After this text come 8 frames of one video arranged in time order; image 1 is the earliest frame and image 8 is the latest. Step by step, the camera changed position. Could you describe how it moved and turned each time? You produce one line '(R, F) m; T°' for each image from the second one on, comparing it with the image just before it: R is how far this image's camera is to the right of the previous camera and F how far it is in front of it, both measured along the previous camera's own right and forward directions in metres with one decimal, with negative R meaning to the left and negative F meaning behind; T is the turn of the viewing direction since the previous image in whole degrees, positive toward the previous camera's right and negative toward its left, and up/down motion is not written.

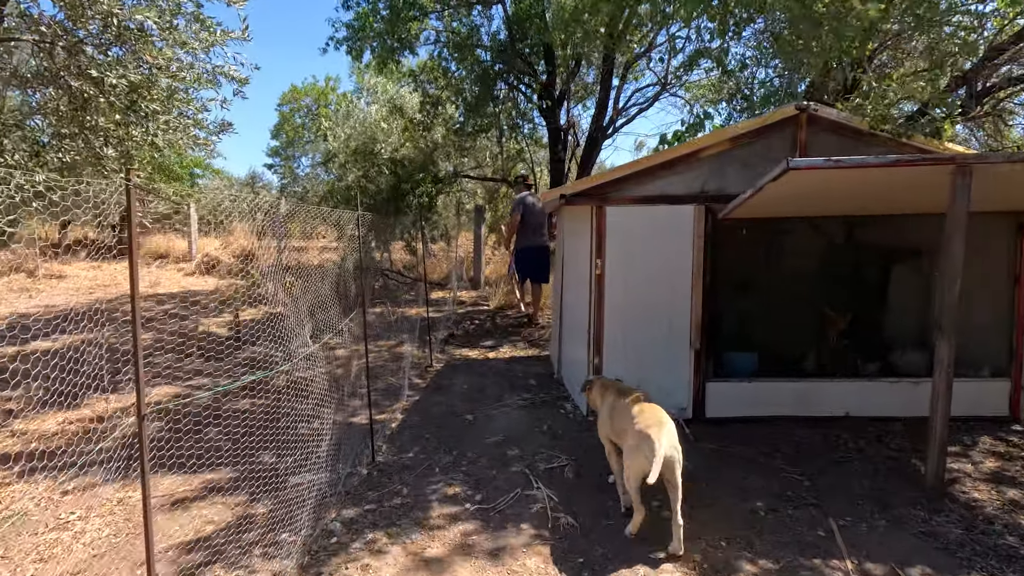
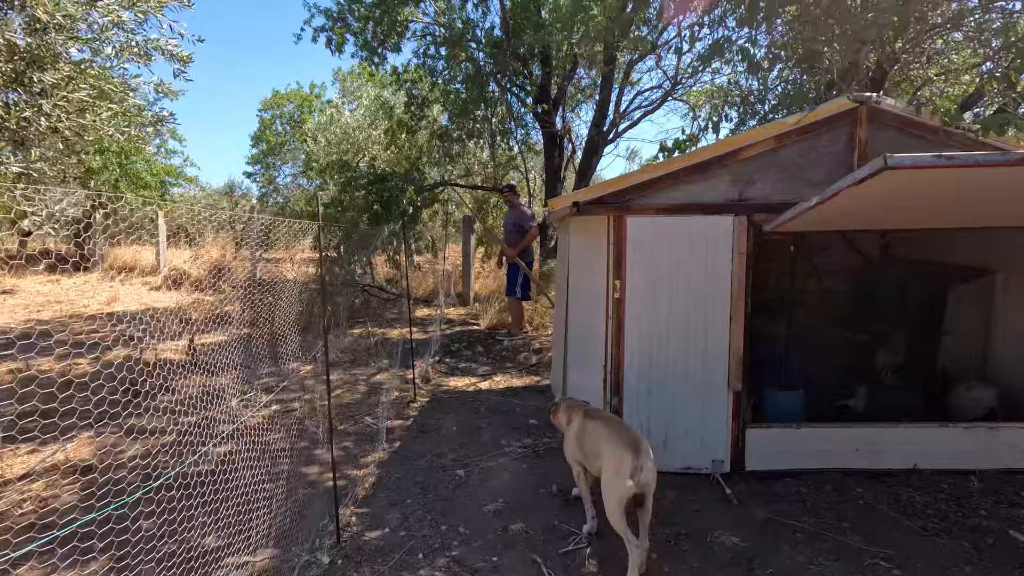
(-0.1, +0.9) m; +1°
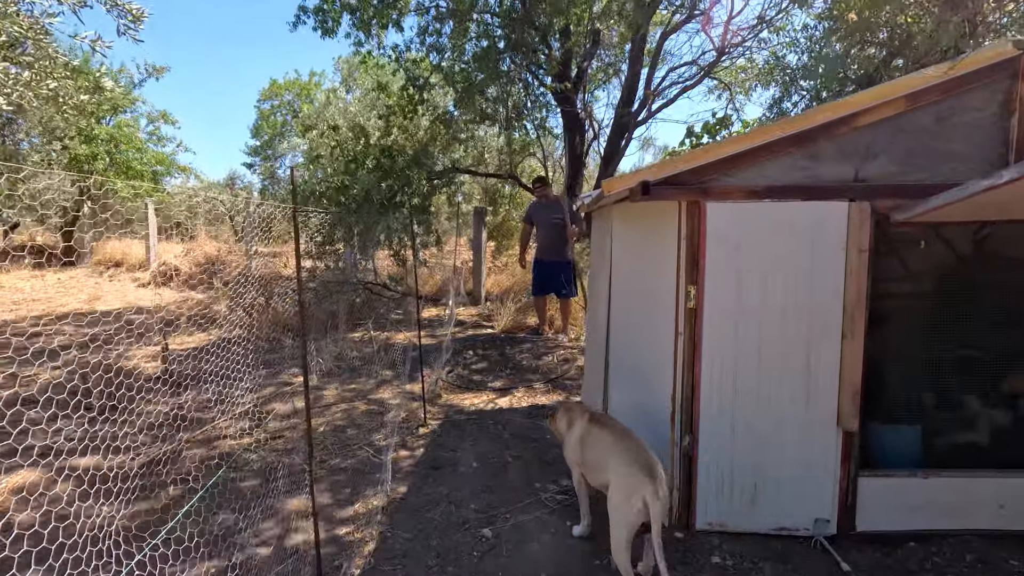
(-0.2, +0.9) m; 0°
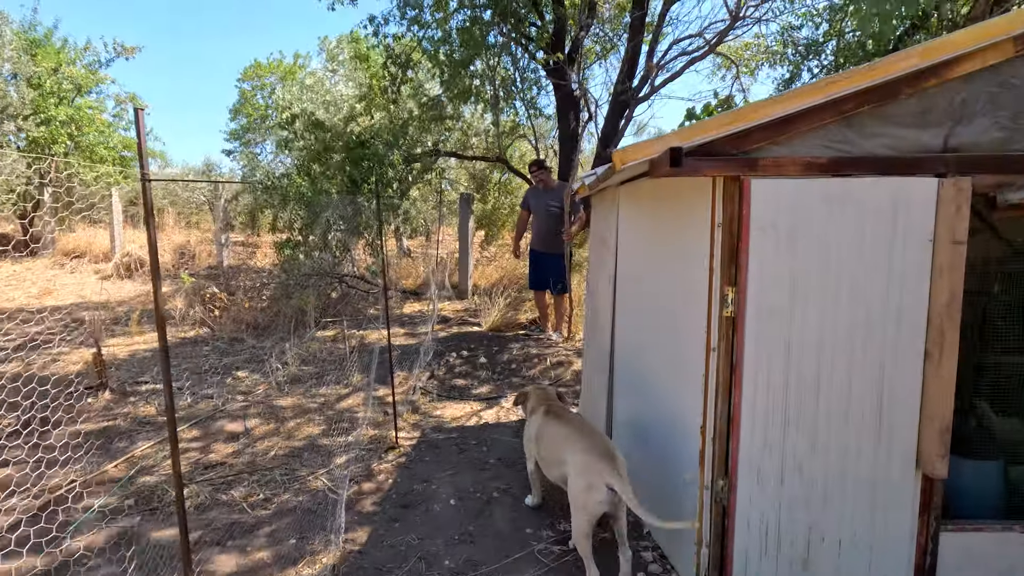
(0.0, +0.7) m; +1°
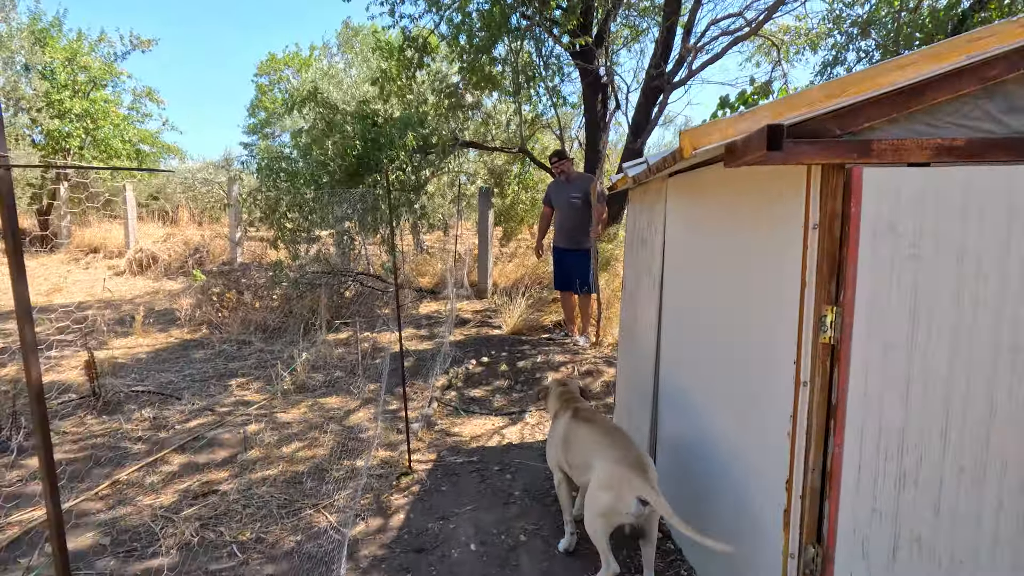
(-0.1, +0.5) m; -2°
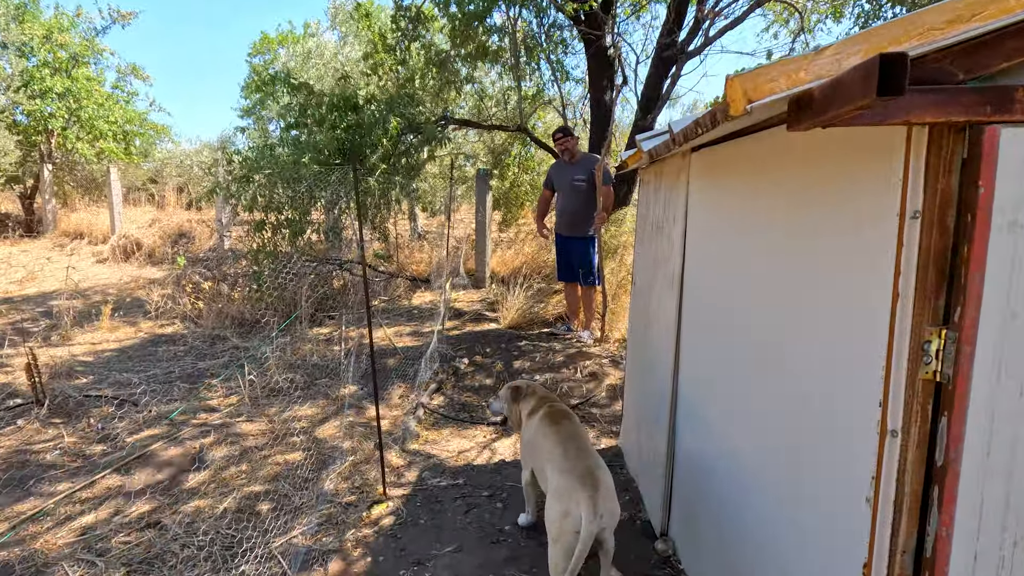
(+0.1, +0.6) m; 0°
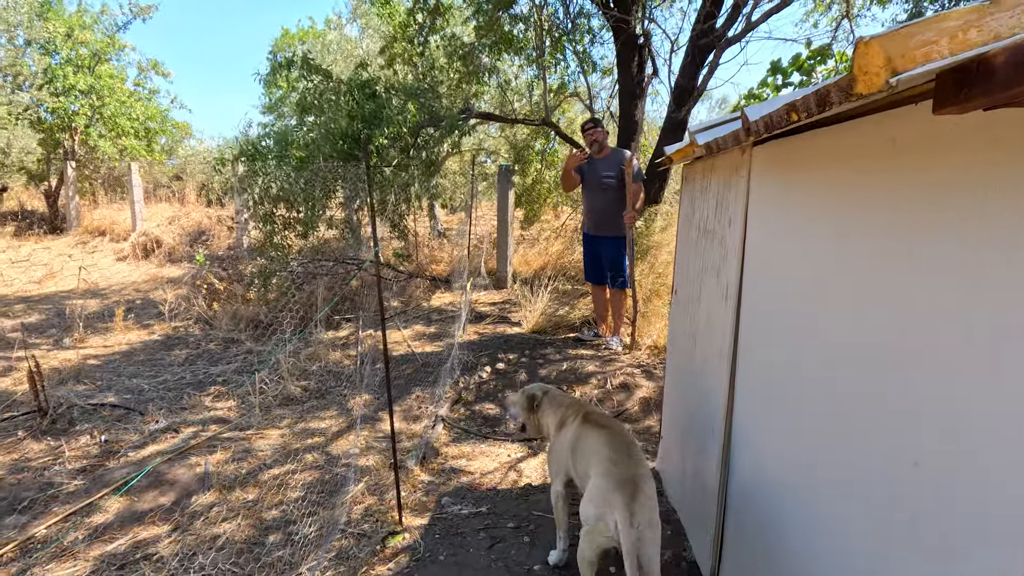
(-0.1, +0.3) m; -2°
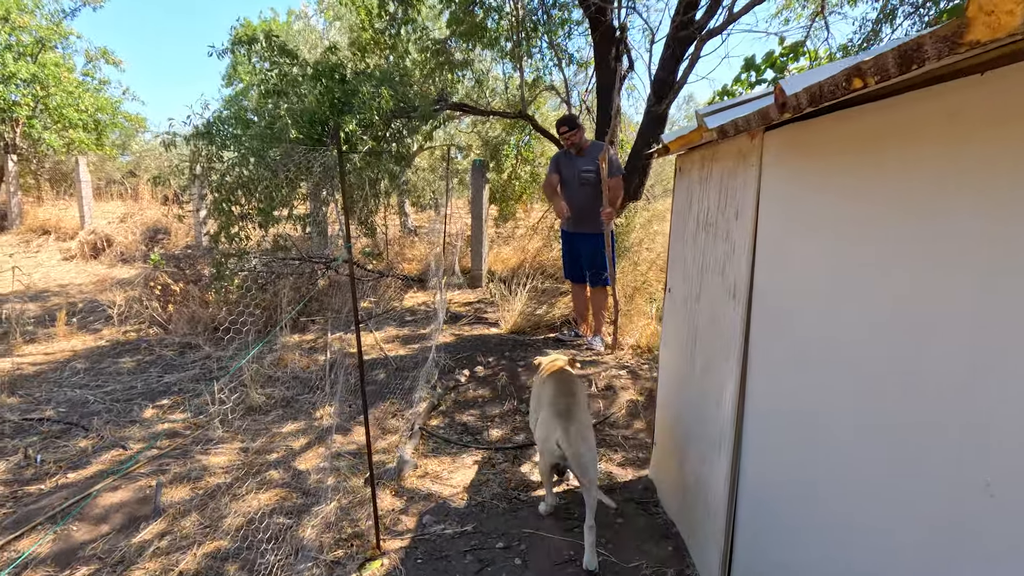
(-0.1, +0.2) m; +3°
